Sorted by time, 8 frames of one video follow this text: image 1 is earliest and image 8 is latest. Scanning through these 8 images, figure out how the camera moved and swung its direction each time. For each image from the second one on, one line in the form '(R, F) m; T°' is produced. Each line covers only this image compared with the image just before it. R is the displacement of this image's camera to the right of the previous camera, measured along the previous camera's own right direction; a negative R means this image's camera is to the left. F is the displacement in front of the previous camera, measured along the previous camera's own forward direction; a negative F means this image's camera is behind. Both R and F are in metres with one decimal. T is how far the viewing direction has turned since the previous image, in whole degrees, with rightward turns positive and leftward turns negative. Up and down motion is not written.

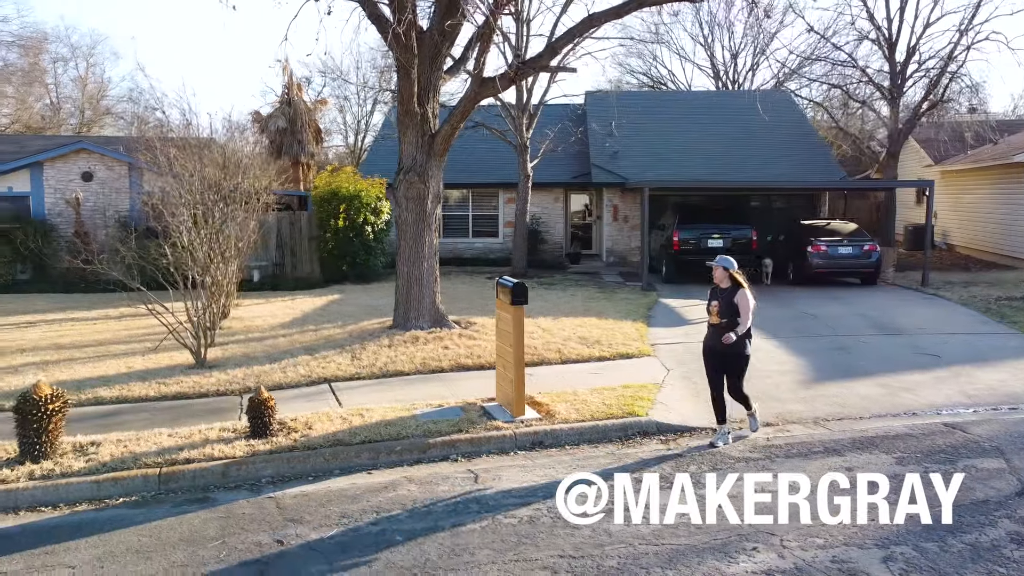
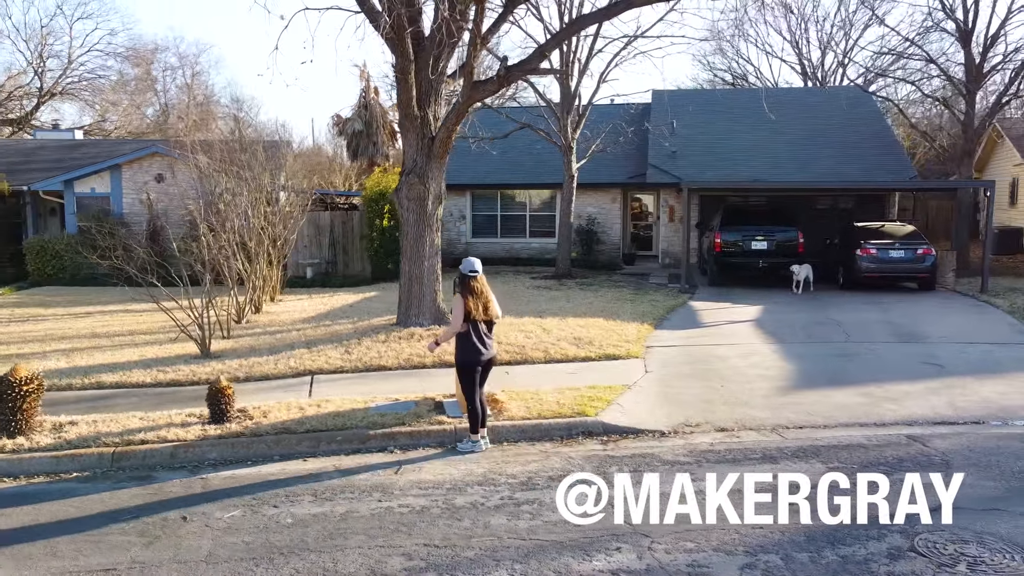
(+1.5, -0.1) m; -7°
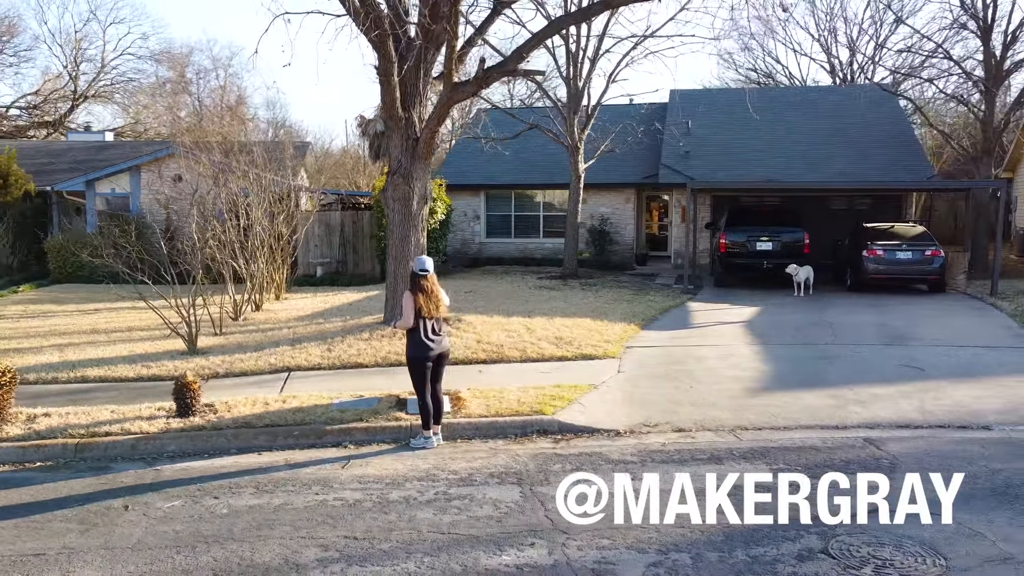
(+0.8, -0.1) m; -3°
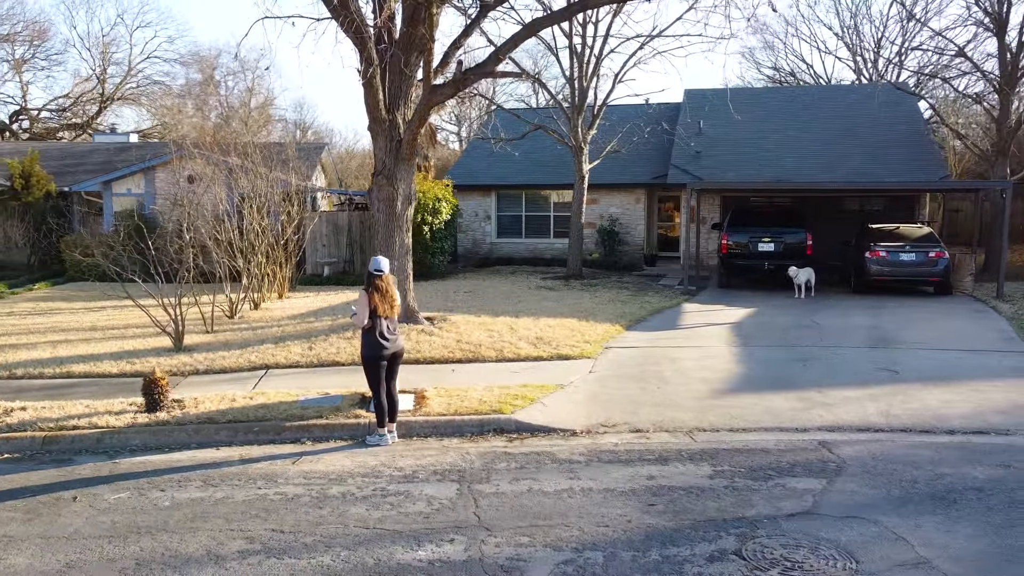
(+0.7, -0.1) m; -2°
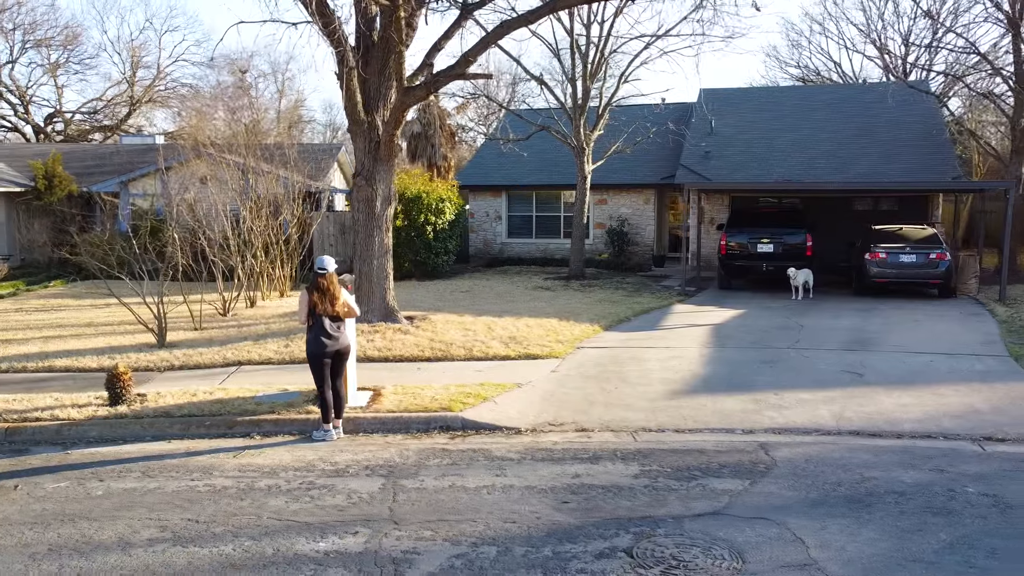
(+0.9, -0.1) m; -3°
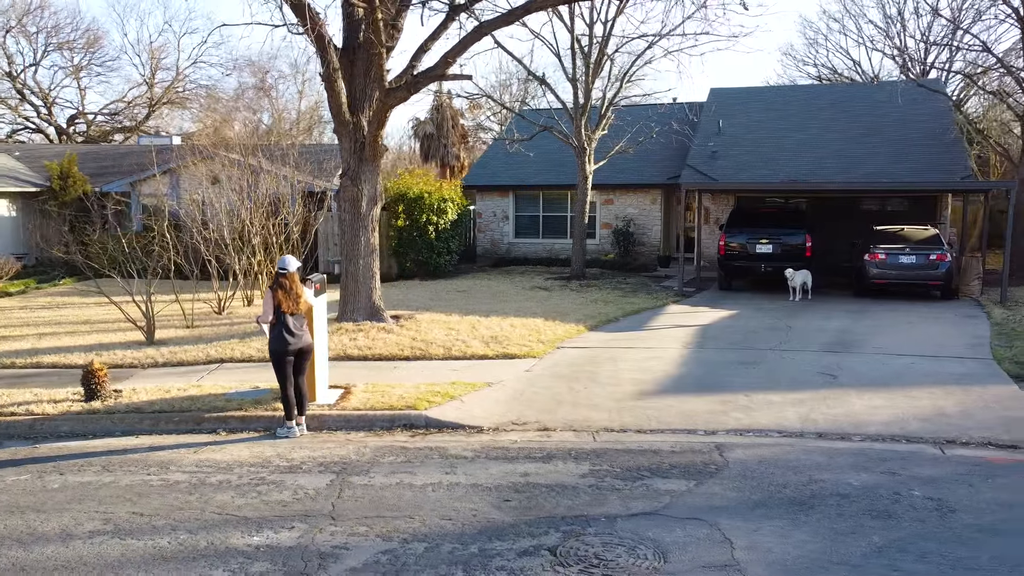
(+0.6, 0.0) m; -2°
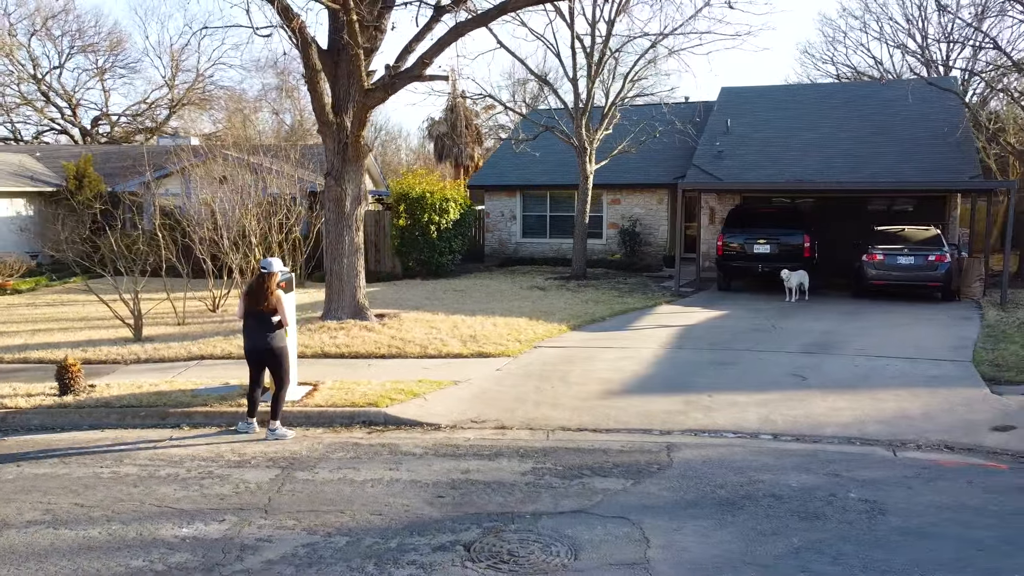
(+0.7, 0.0) m; -2°
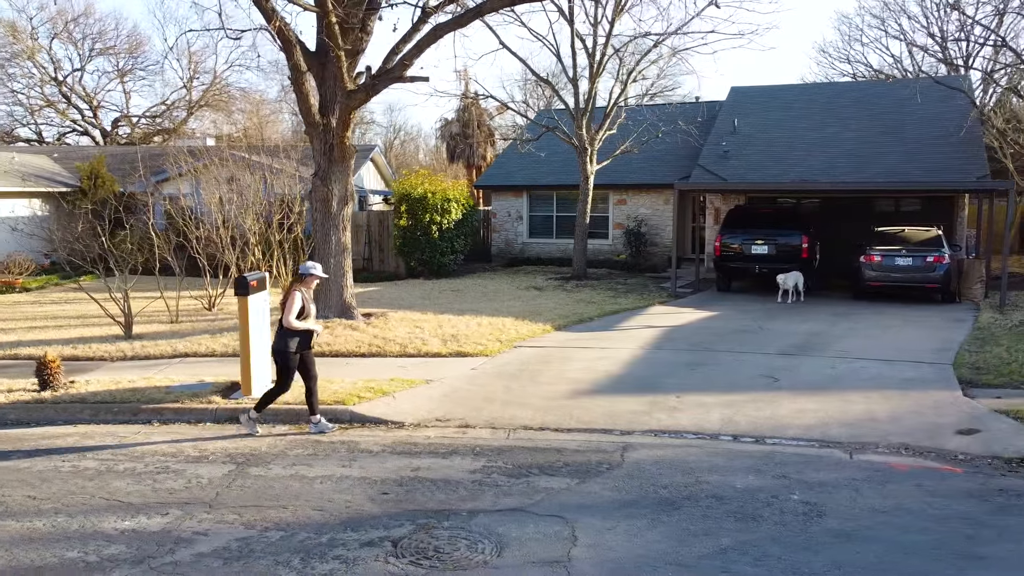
(+0.6, 0.0) m; -2°
